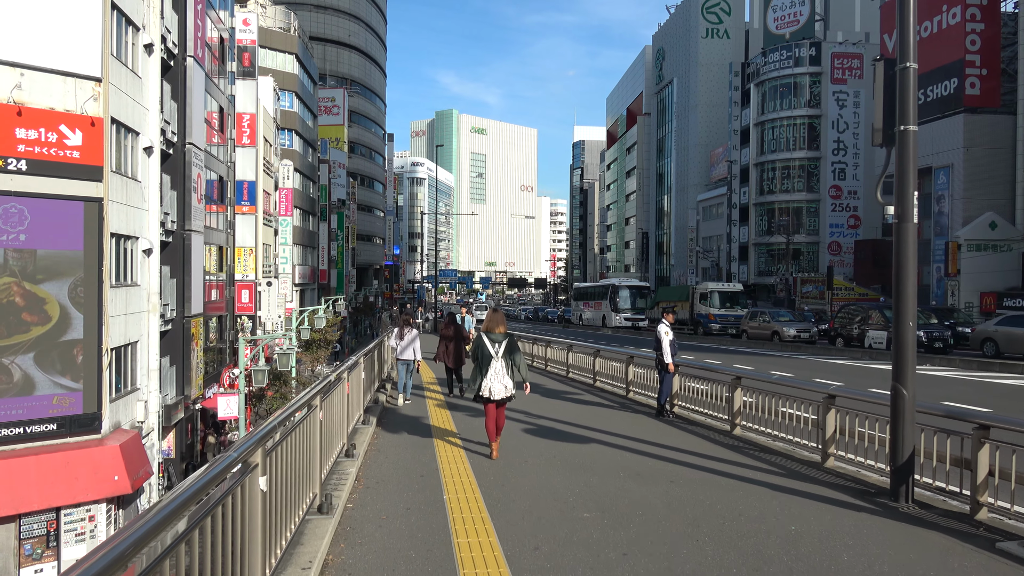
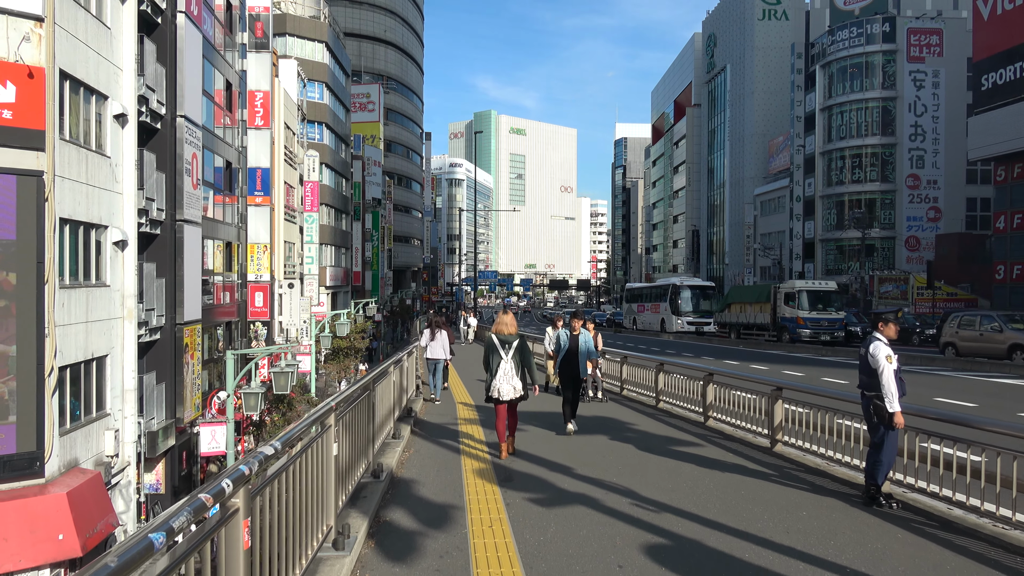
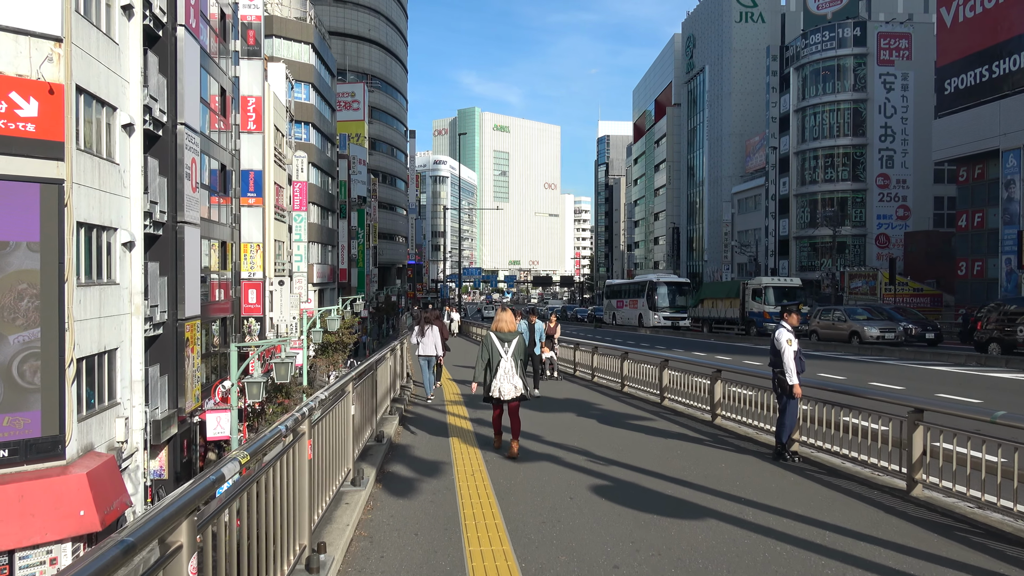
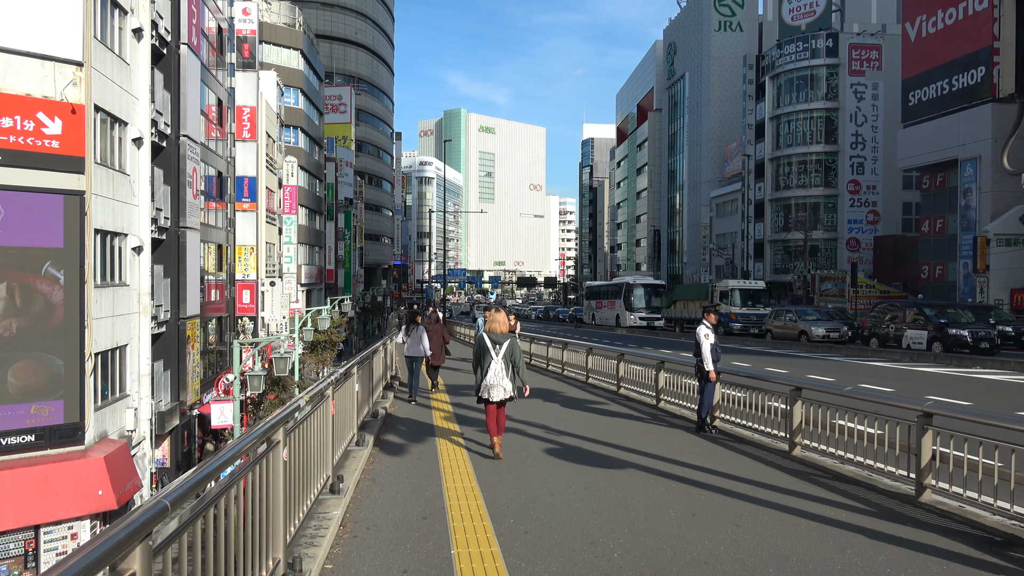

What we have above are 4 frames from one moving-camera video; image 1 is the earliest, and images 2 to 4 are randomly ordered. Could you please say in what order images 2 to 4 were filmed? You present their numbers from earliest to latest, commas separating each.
4, 3, 2
